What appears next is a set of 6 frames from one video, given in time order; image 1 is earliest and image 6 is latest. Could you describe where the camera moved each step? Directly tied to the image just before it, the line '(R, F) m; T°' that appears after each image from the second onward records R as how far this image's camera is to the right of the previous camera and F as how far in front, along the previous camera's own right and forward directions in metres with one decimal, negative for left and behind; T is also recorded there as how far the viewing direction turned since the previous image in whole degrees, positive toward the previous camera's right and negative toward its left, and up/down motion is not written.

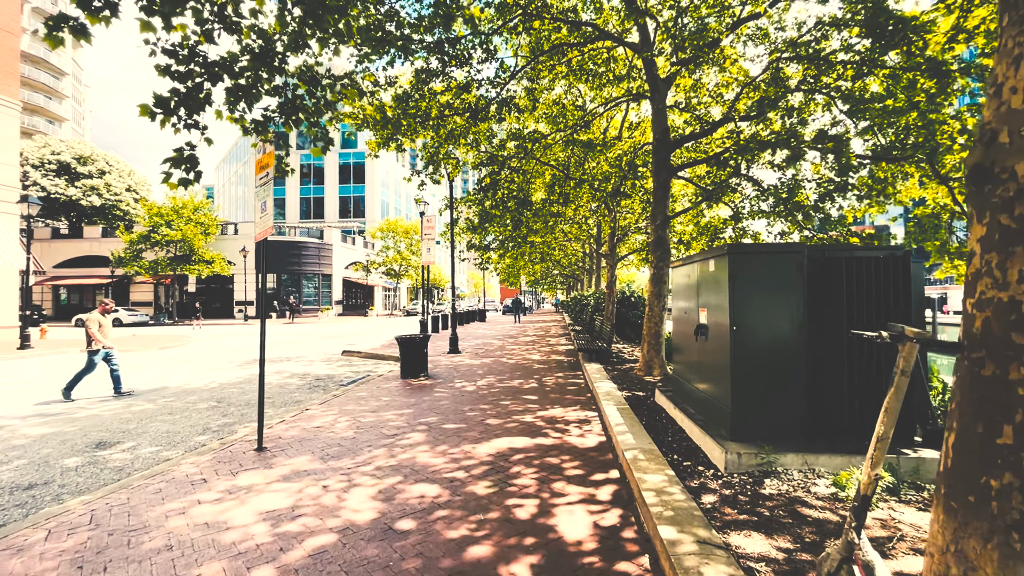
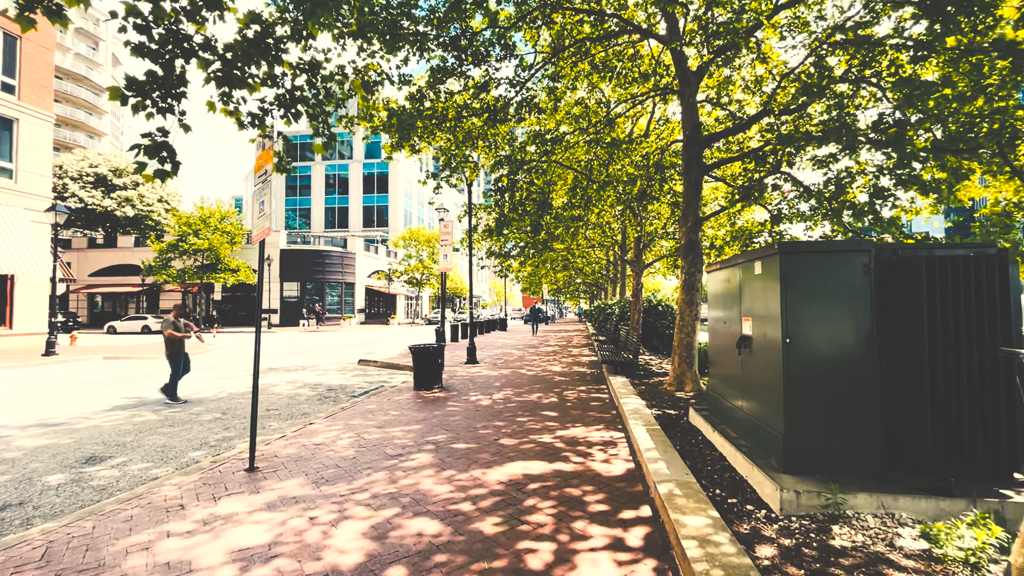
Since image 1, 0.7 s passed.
(+0.1, +0.5) m; -3°
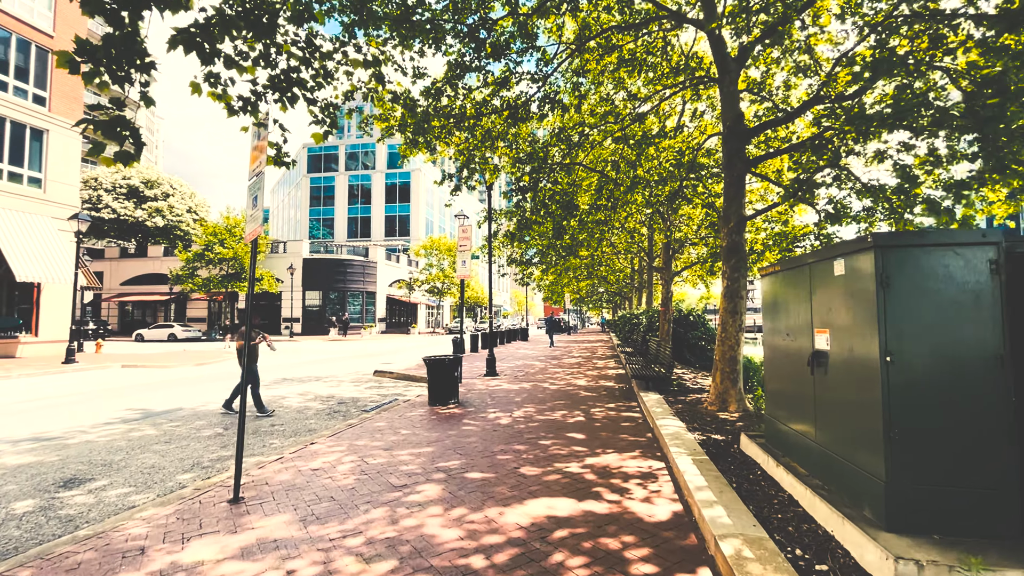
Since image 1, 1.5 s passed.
(0.0, +0.7) m; -3°
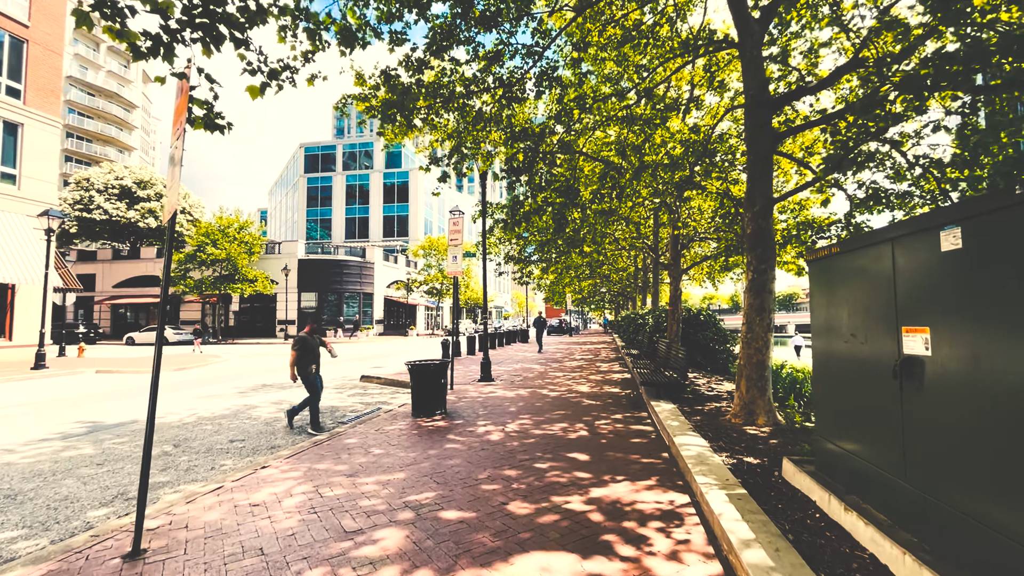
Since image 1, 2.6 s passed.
(+0.1, +0.9) m; 0°
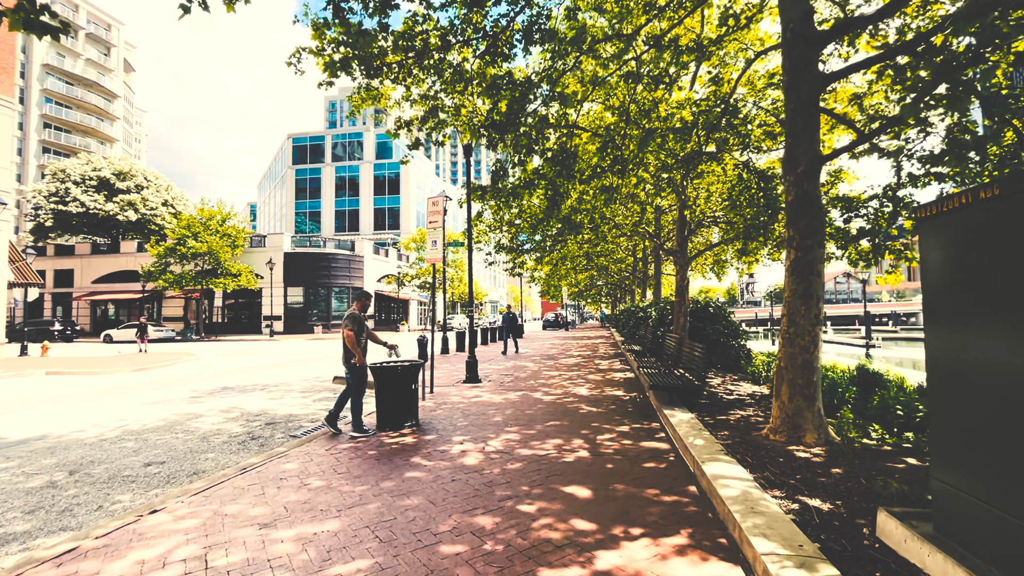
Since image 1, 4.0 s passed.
(+0.2, +1.3) m; 0°
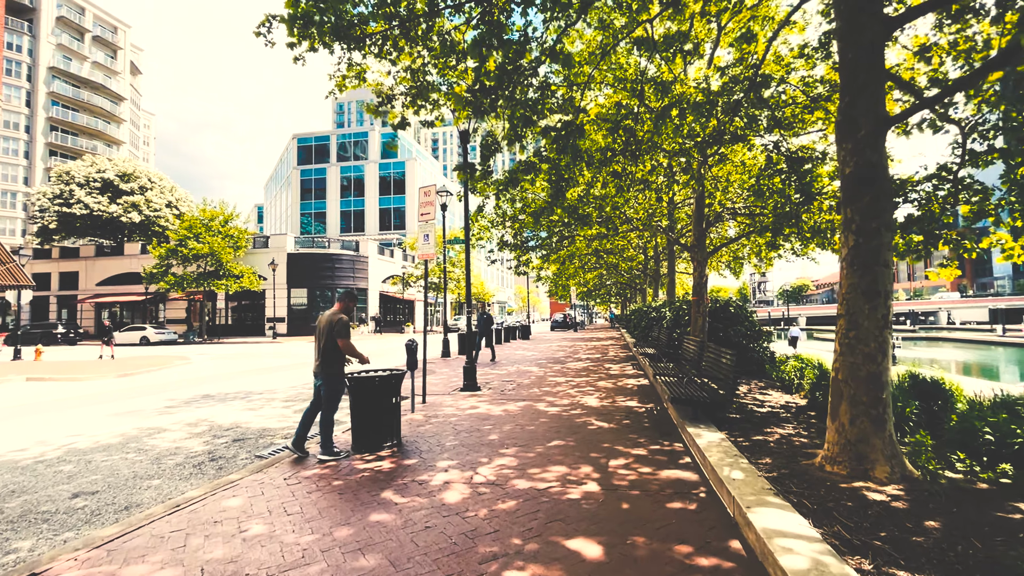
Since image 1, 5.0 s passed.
(+0.1, +0.9) m; -1°
